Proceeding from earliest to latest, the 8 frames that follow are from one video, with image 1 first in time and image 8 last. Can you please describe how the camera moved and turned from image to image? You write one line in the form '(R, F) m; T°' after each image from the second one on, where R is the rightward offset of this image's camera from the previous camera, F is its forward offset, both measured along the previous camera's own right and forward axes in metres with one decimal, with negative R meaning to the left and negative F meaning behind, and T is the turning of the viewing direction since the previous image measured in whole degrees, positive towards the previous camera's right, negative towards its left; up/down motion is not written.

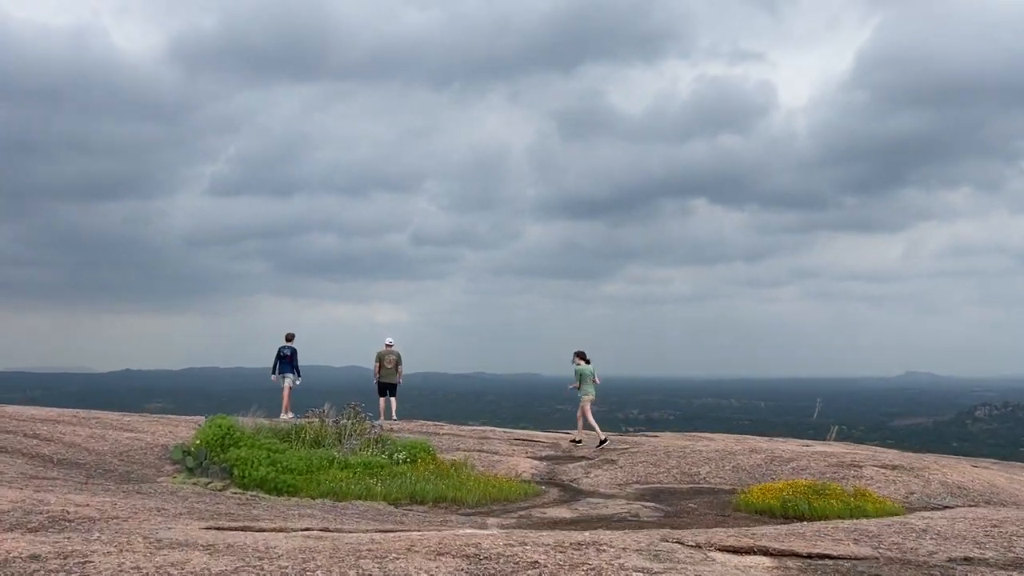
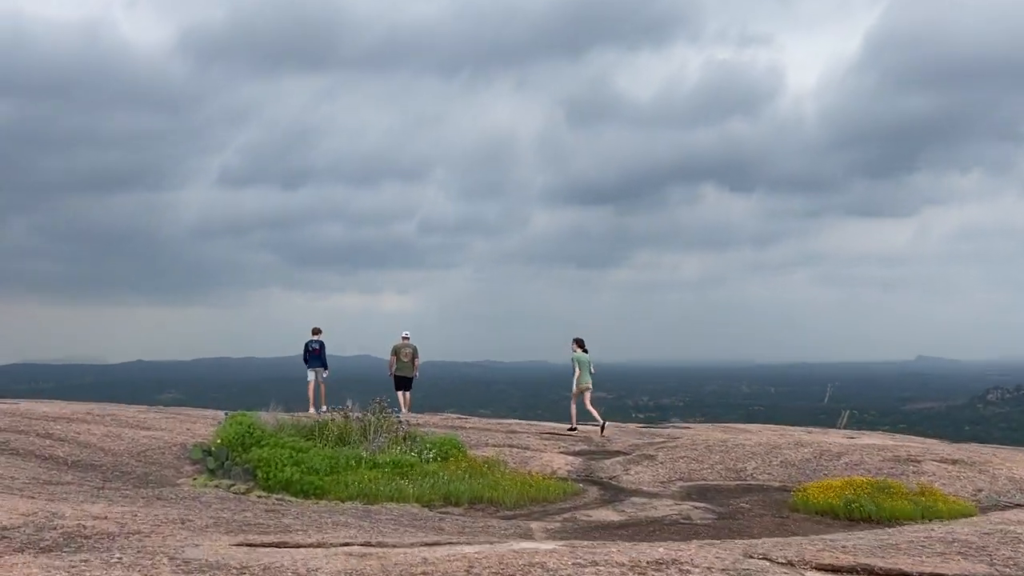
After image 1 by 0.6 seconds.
(-0.4, +0.8) m; -1°
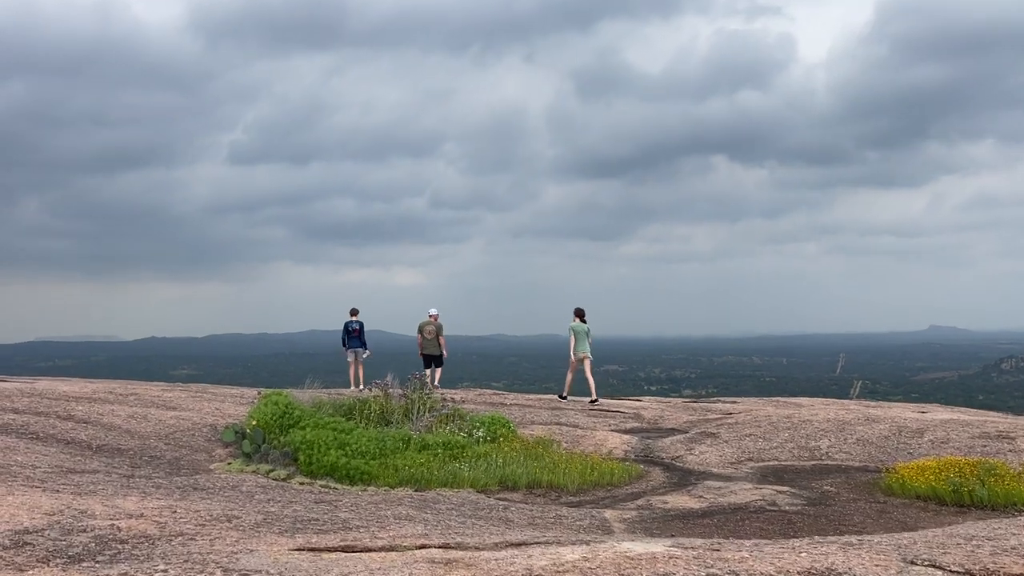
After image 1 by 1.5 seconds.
(-0.6, +1.0) m; -1°
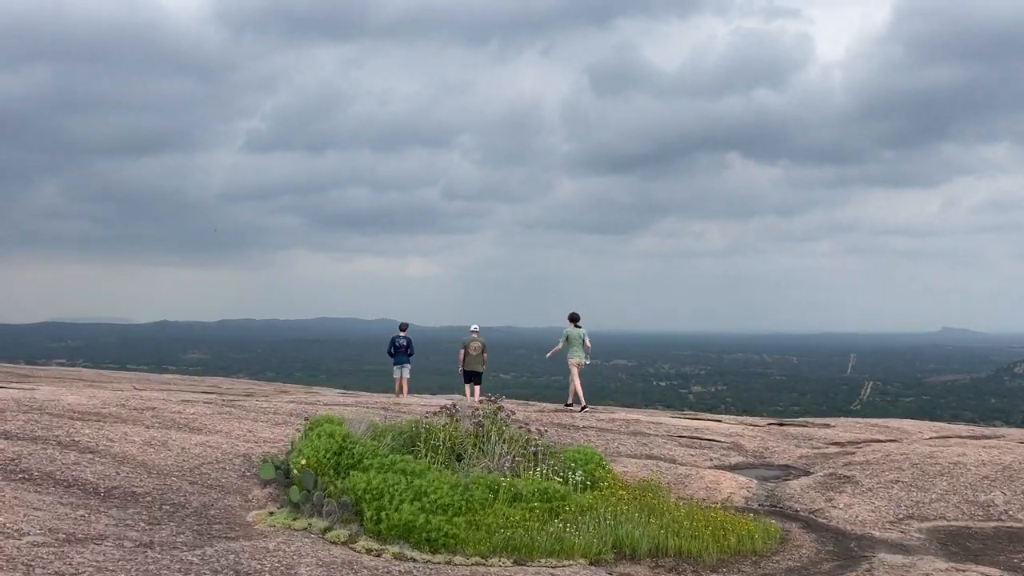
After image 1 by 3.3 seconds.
(-1.1, +2.4) m; -1°
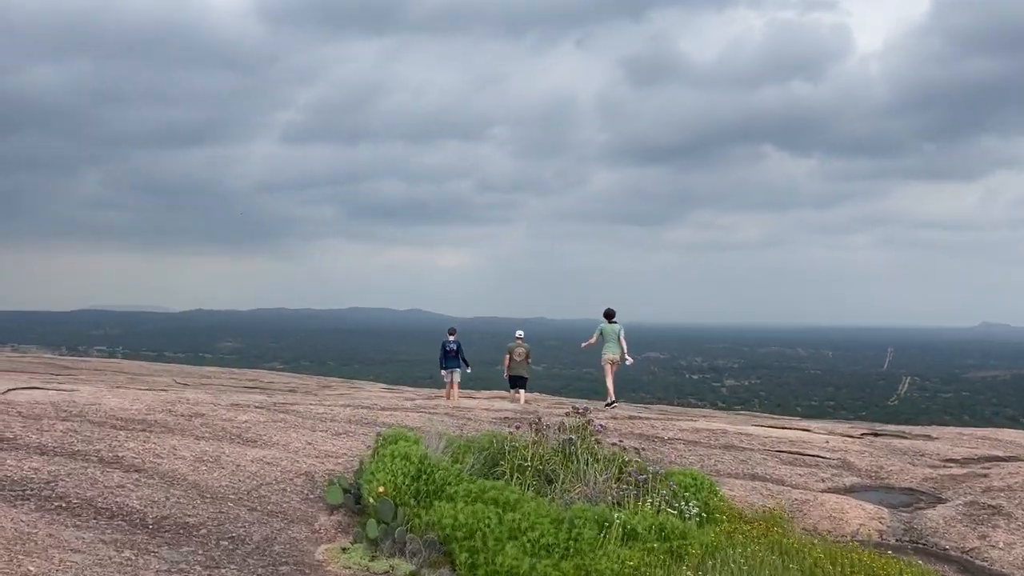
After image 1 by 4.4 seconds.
(-0.7, +1.4) m; -2°
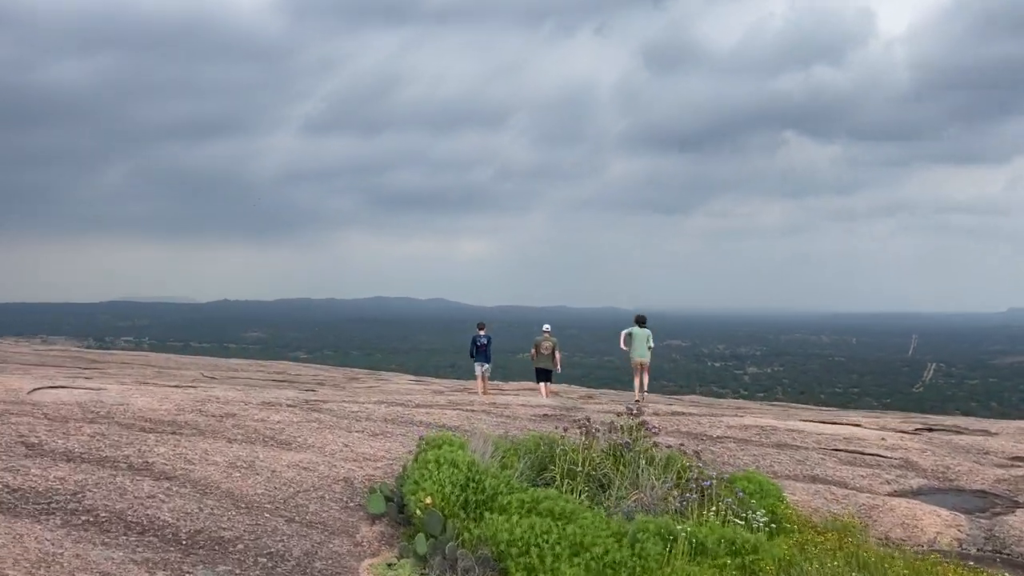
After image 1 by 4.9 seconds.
(-0.3, +0.6) m; -1°
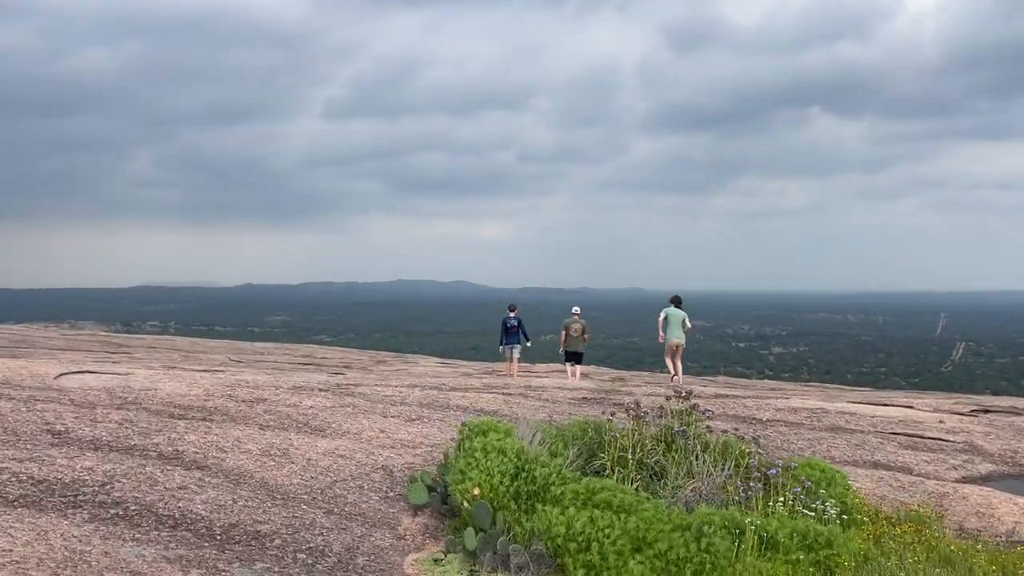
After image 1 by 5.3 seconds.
(-0.2, +0.5) m; -2°
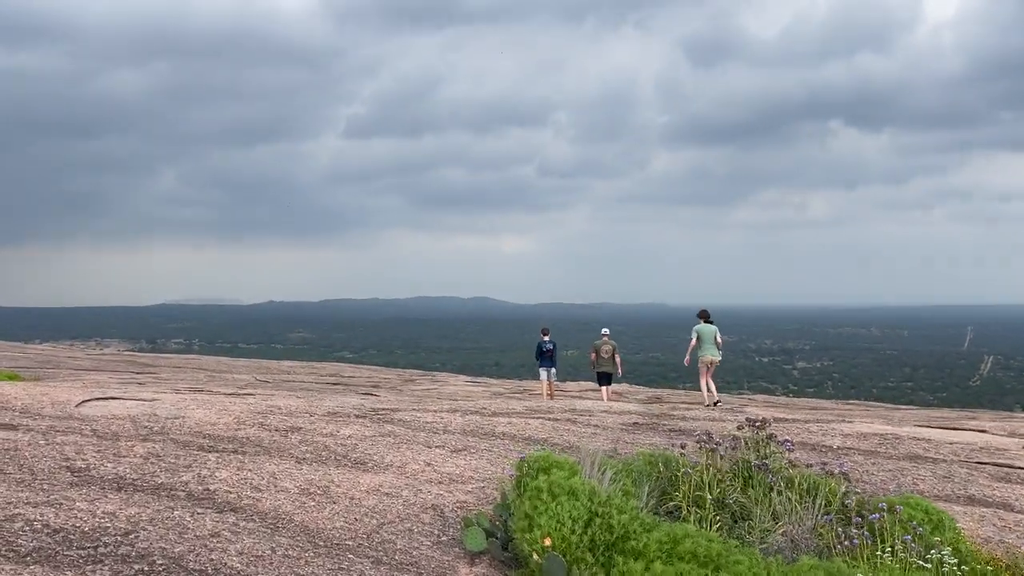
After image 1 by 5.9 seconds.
(-0.4, +0.8) m; -1°
